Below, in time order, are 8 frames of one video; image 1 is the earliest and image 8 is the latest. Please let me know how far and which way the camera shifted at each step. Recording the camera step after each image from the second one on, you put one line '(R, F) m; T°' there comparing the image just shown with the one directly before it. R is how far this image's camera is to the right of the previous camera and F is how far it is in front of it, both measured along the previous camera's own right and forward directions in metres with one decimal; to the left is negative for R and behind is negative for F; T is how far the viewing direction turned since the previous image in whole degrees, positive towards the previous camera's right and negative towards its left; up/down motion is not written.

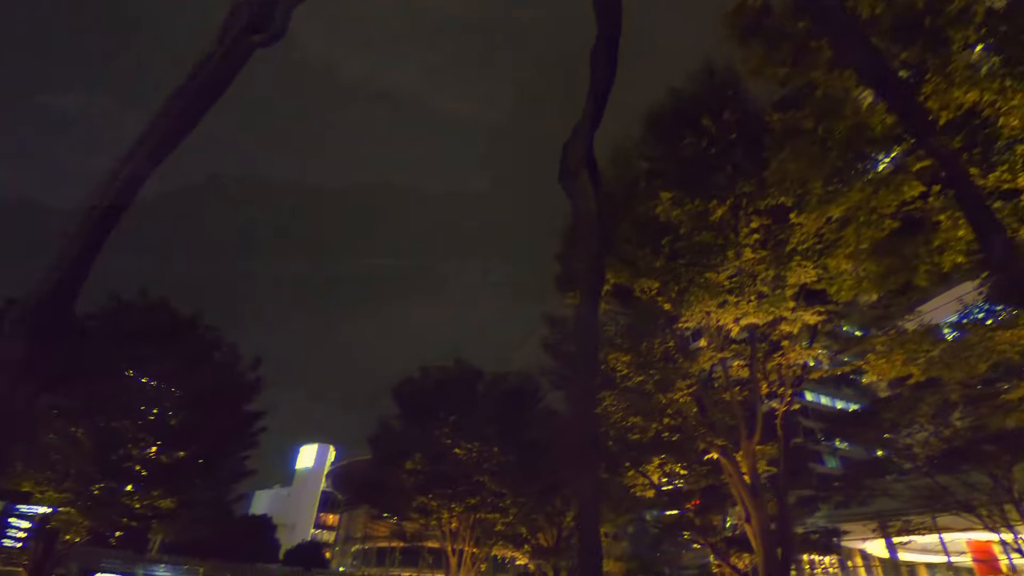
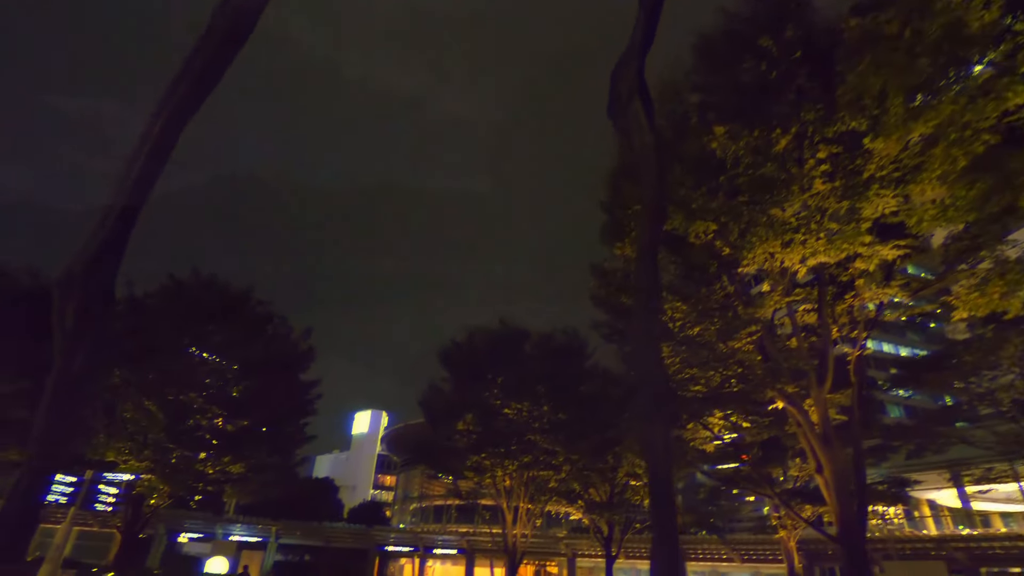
(-0.2, +0.4) m; -4°
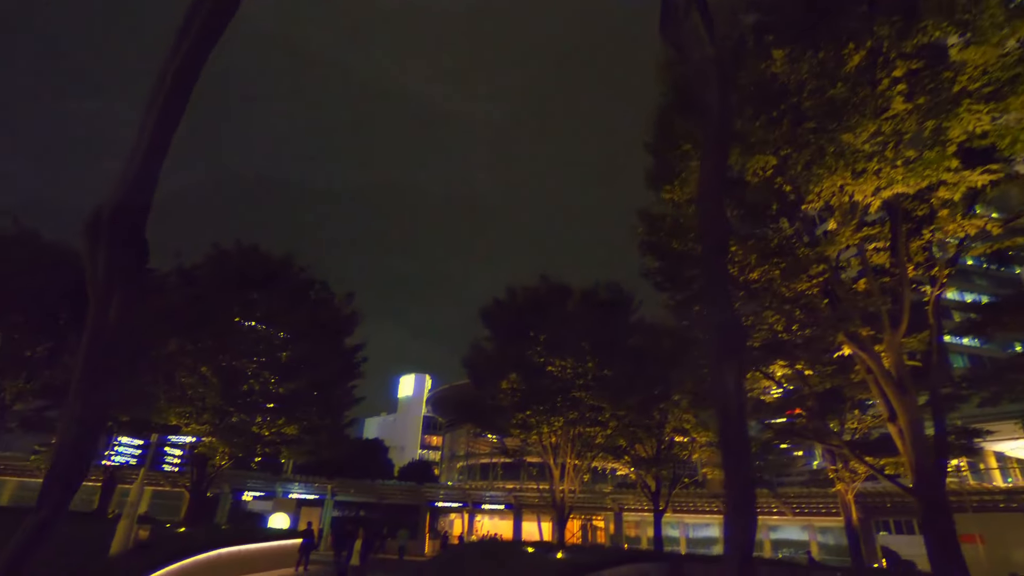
(-0.2, +0.4) m; -4°
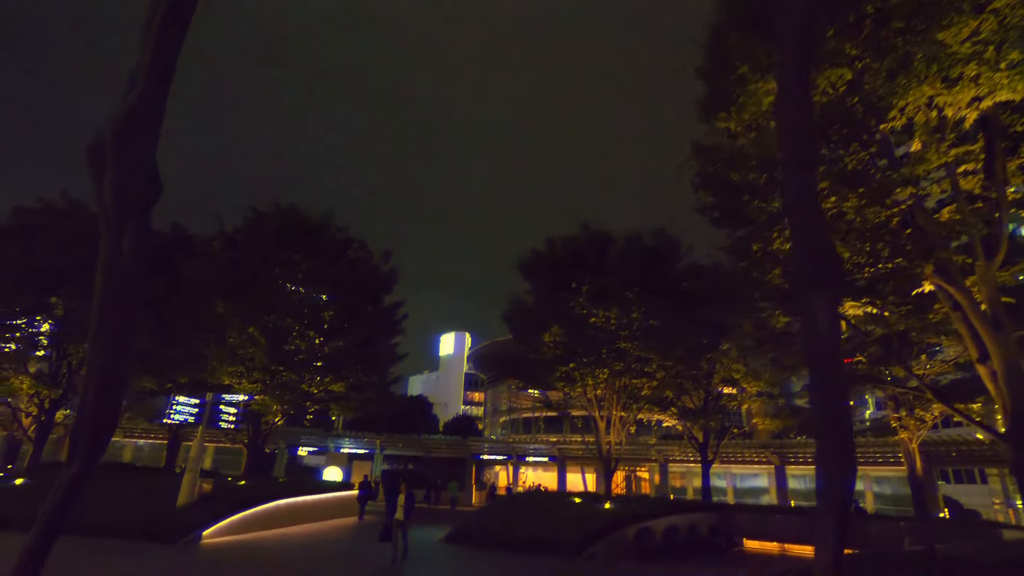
(-0.2, +0.5) m; -4°
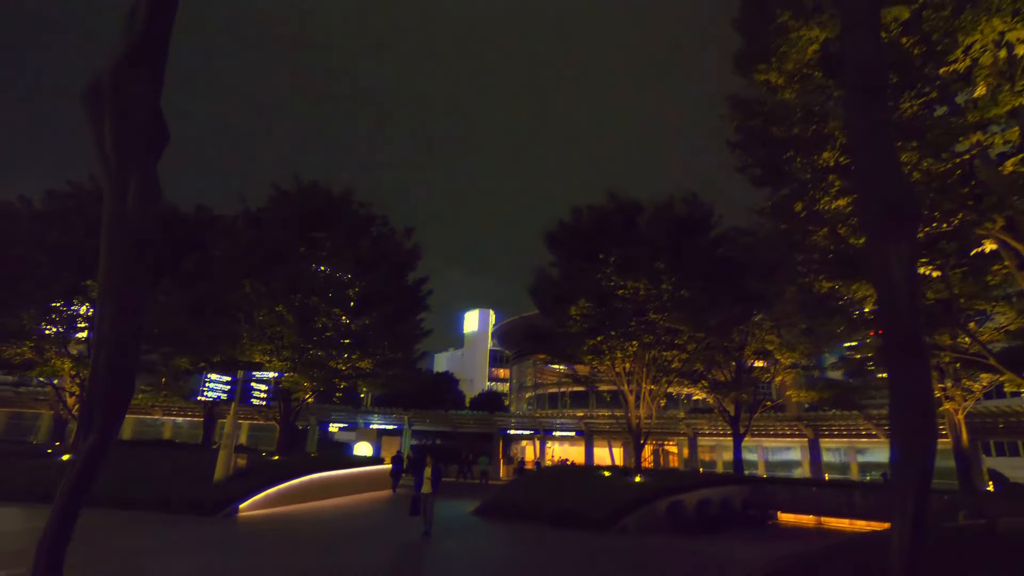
(-0.1, +0.3) m; -2°
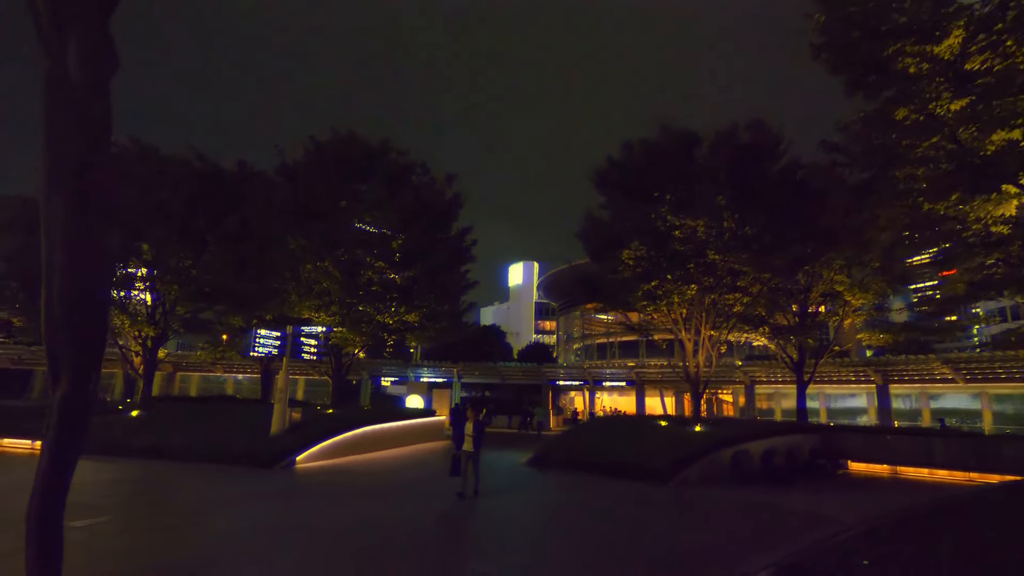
(-0.2, +0.8) m; -5°
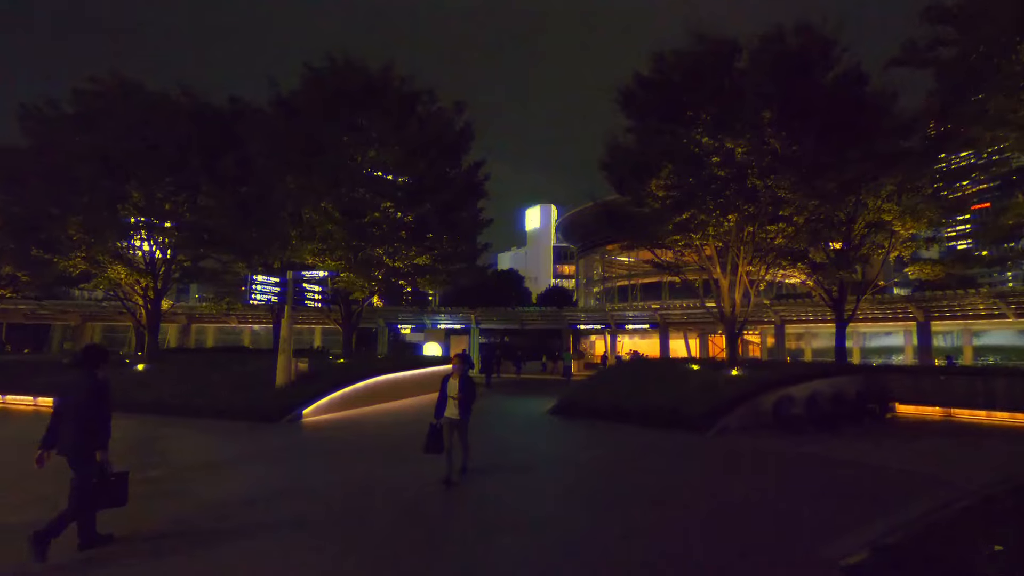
(0.0, +1.4) m; -2°
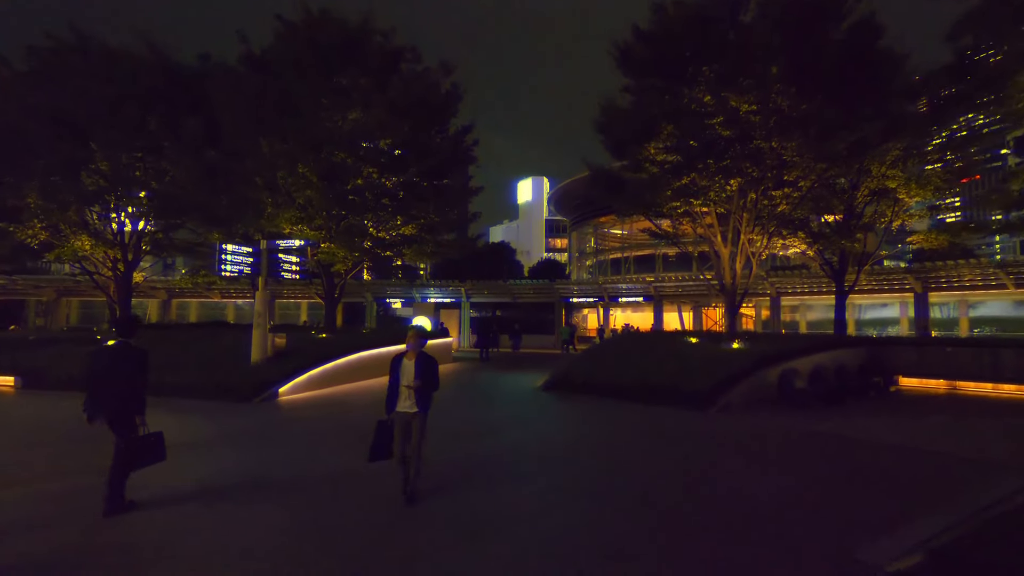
(+0.1, +0.8) m; +1°
